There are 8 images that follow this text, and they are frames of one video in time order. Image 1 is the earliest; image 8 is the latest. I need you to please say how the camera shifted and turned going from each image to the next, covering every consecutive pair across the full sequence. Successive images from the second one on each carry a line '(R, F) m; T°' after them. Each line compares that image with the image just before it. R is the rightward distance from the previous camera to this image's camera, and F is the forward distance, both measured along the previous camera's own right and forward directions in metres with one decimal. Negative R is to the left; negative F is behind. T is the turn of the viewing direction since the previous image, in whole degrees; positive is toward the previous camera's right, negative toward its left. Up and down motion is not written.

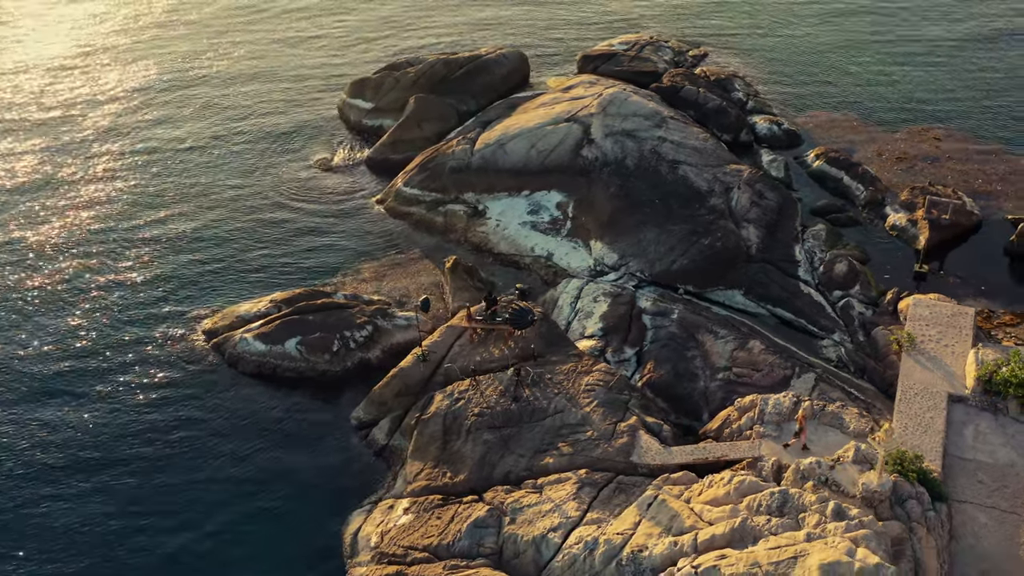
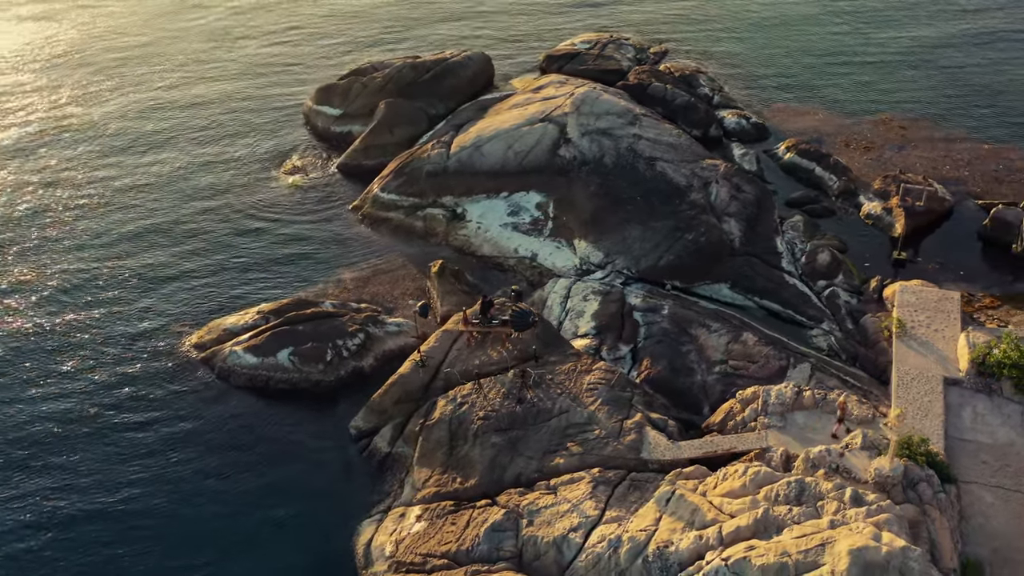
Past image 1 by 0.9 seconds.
(-0.9, +0.2) m; +3°
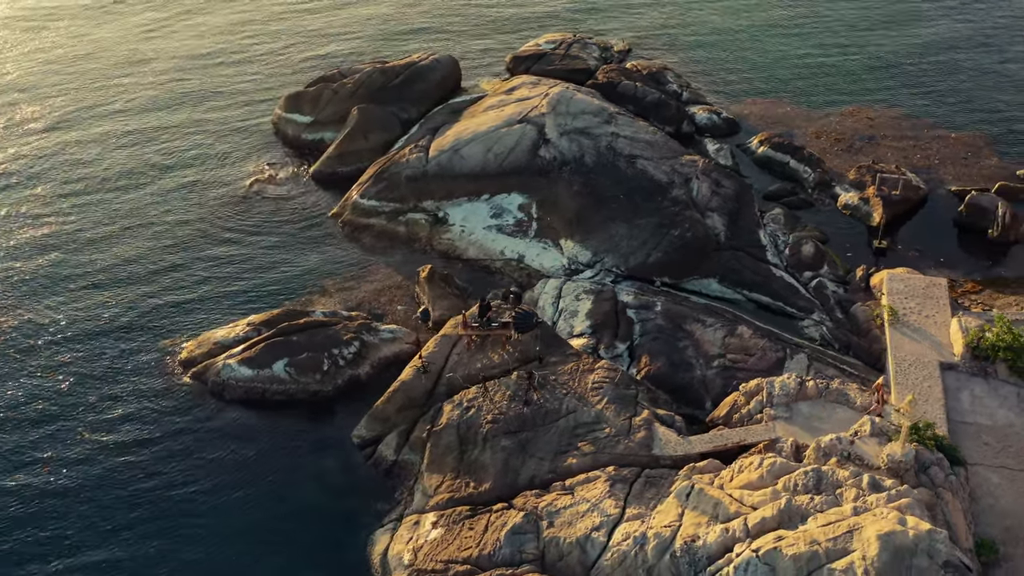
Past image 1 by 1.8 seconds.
(-0.9, +0.1) m; +3°
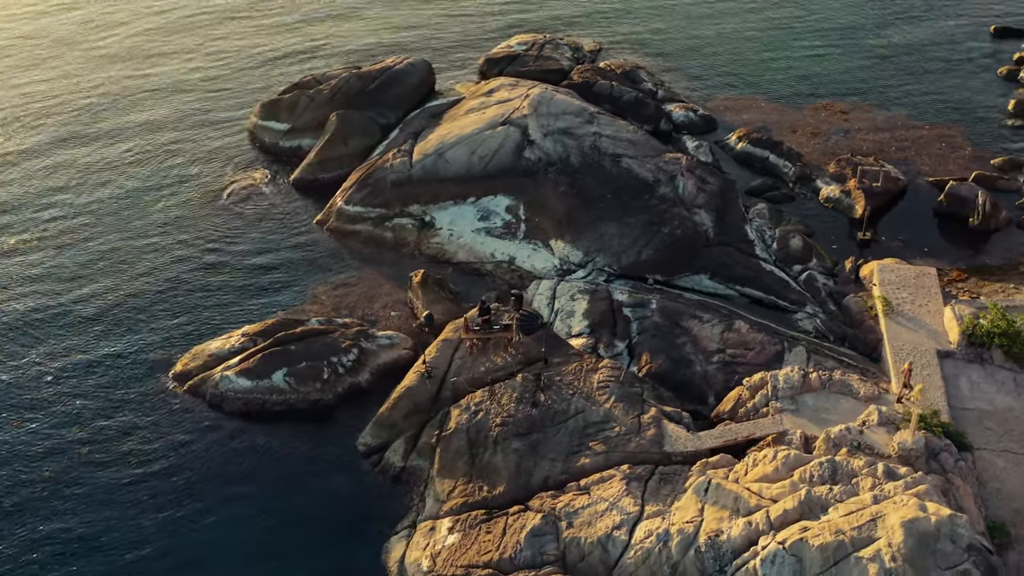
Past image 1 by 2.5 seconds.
(-0.8, +0.1) m; +2°
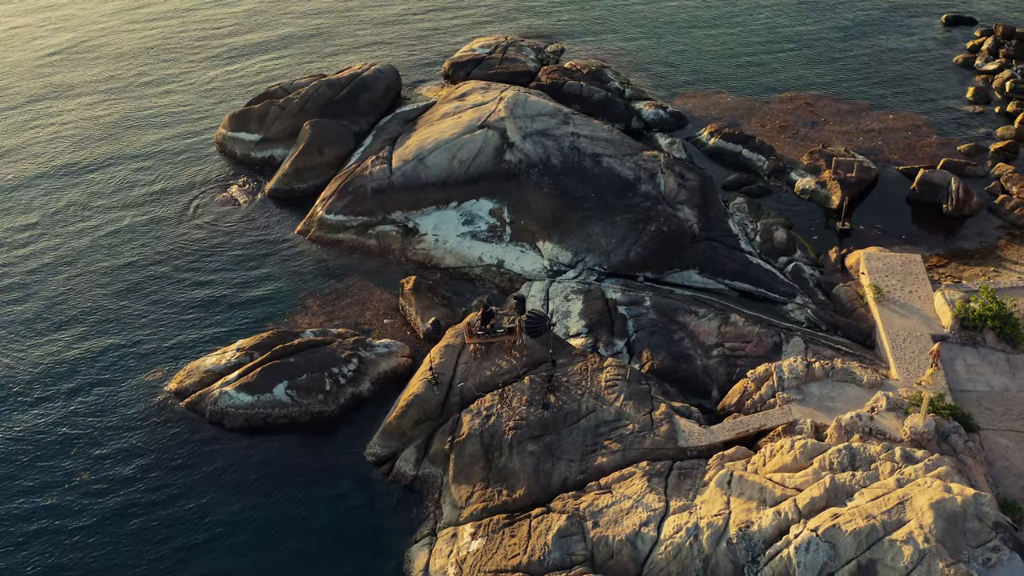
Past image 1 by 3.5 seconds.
(-1.0, 0.0) m; +3°
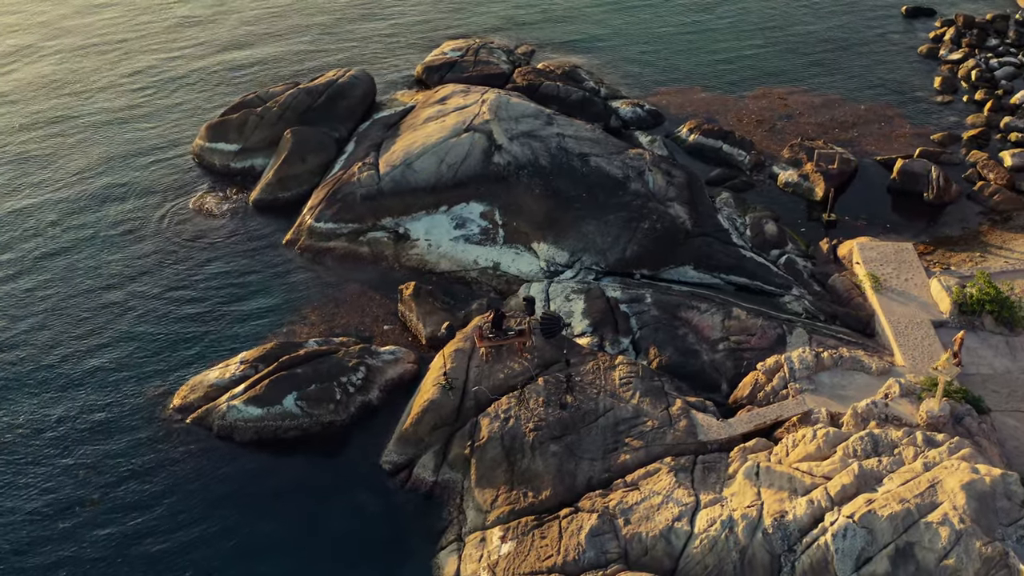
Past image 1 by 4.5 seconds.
(-1.0, 0.0) m; +2°
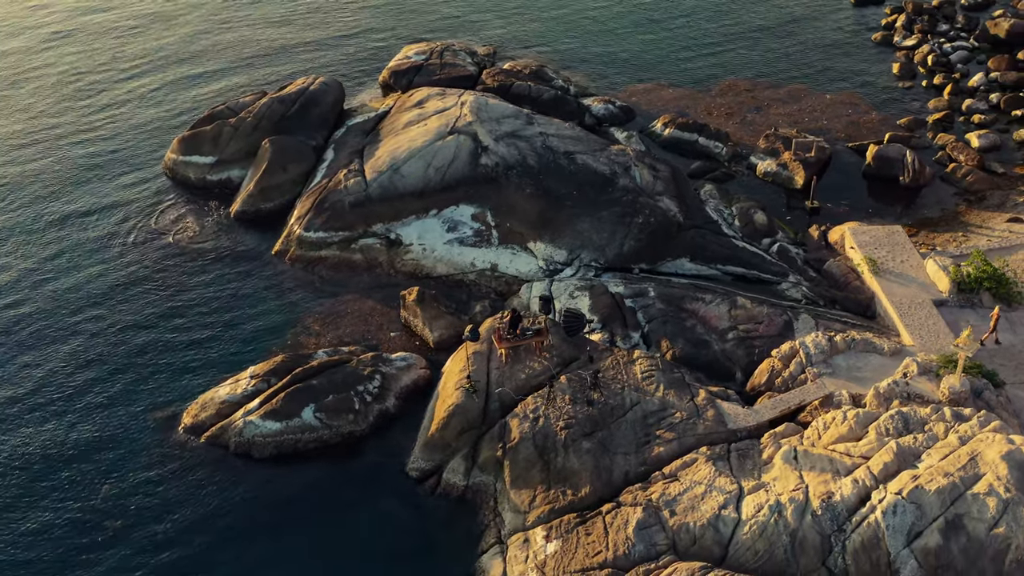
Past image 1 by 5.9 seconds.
(-1.4, -0.1) m; +3°
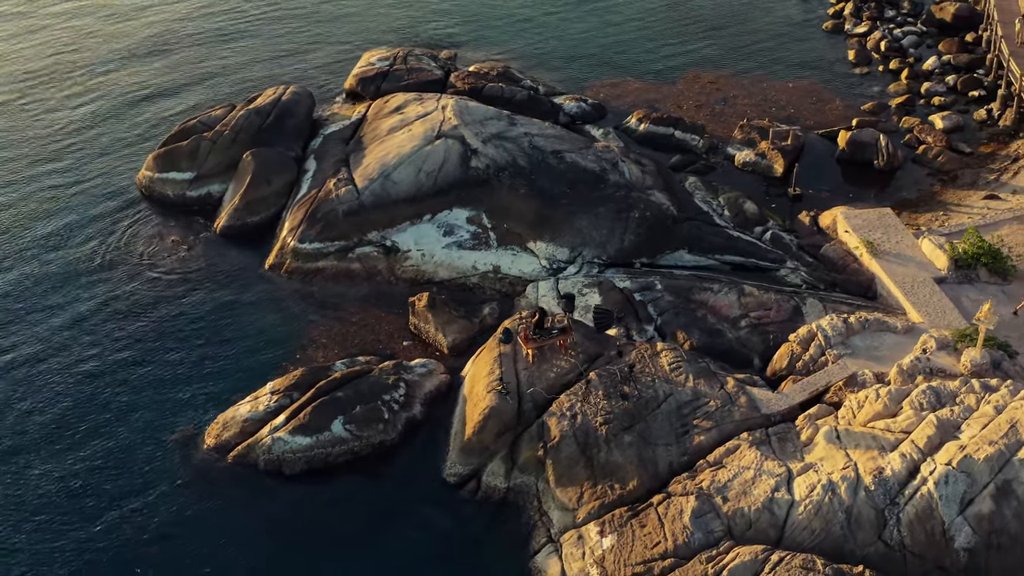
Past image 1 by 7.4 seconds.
(-1.7, -0.2) m; +3°
